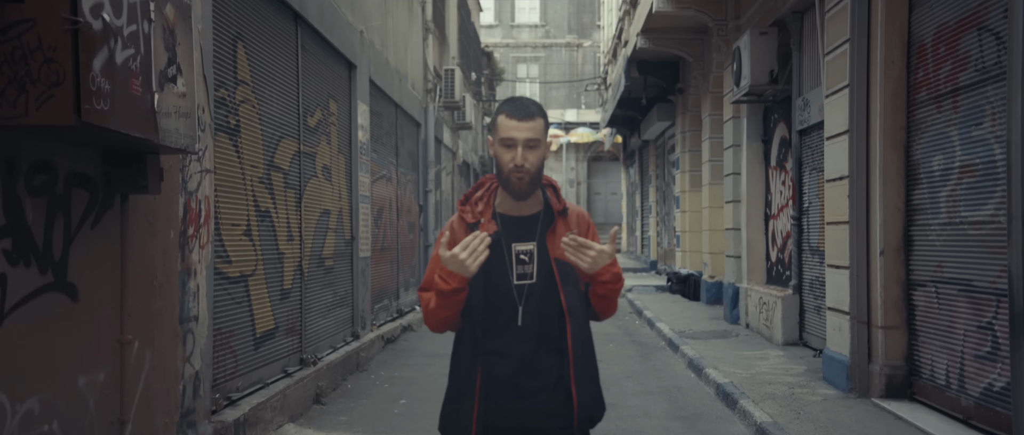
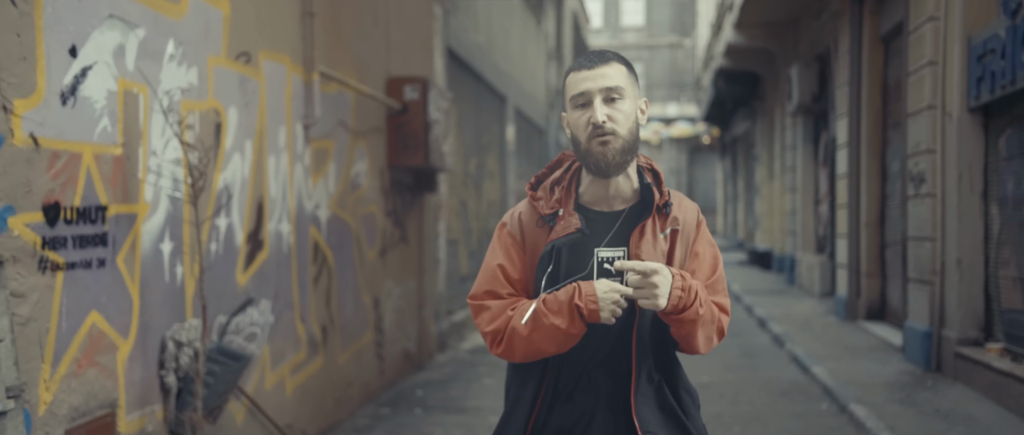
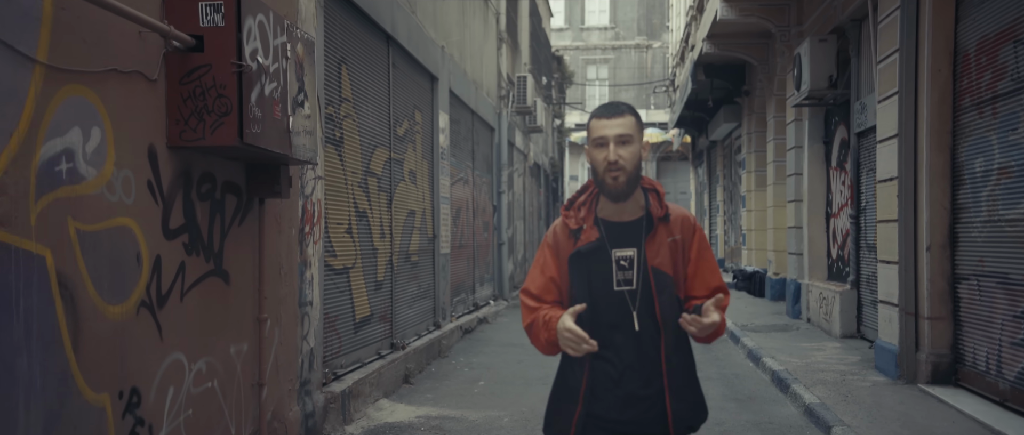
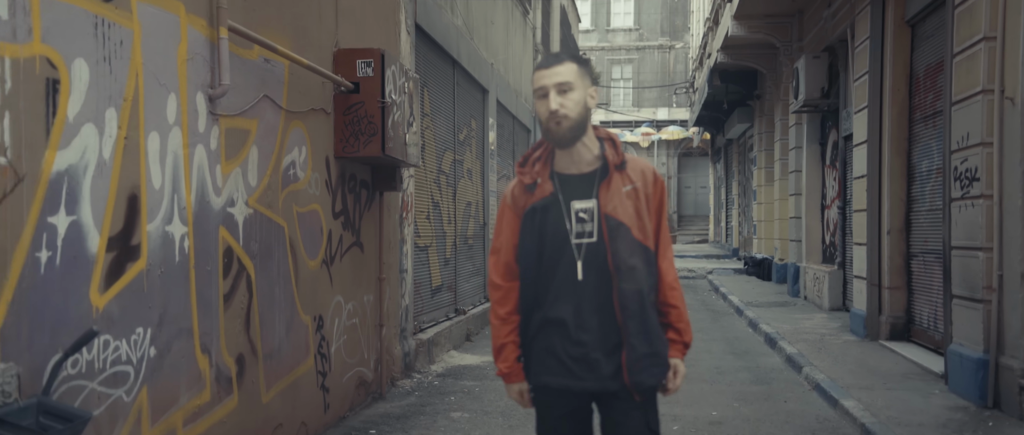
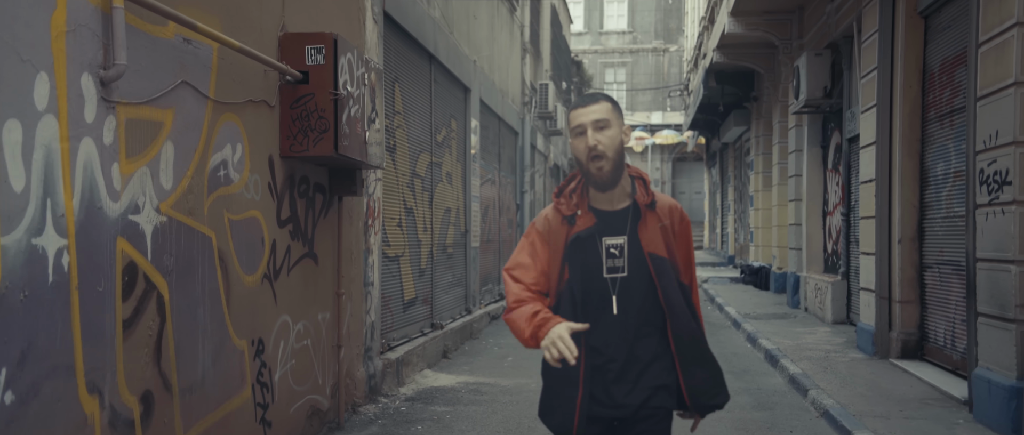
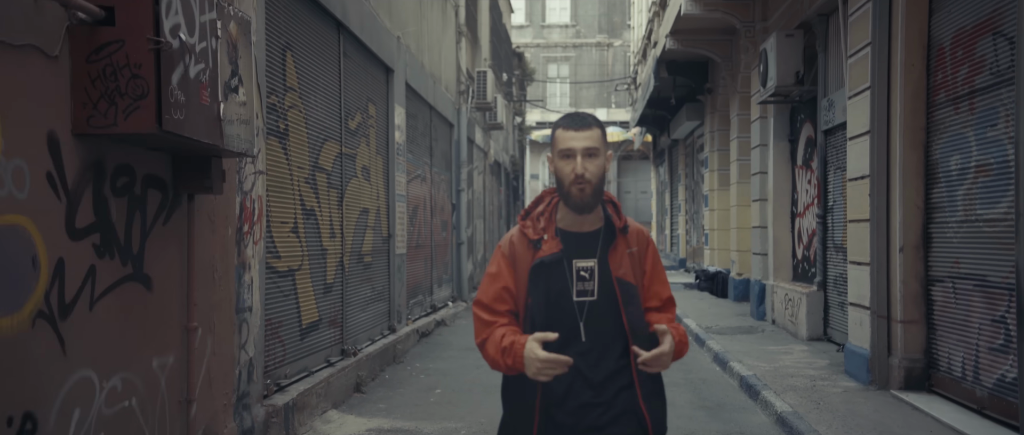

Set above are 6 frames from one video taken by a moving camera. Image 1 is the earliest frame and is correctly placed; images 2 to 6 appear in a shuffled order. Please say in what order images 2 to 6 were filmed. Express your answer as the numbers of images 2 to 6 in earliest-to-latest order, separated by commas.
6, 3, 5, 4, 2
